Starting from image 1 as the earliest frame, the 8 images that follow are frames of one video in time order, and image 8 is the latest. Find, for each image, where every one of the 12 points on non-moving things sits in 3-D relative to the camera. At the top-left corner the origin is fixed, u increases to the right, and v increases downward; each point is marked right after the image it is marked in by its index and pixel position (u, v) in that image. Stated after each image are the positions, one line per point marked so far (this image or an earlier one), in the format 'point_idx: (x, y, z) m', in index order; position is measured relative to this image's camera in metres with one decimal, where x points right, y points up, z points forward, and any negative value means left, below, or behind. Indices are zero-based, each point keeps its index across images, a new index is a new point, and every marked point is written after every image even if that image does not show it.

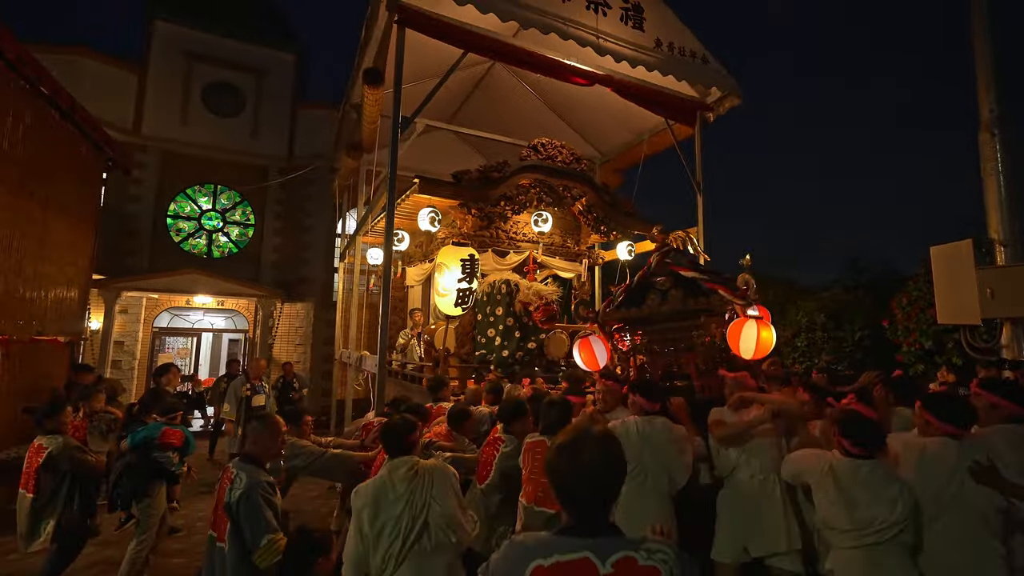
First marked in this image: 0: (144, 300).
0: (-9.5, -0.3, +12.2) m
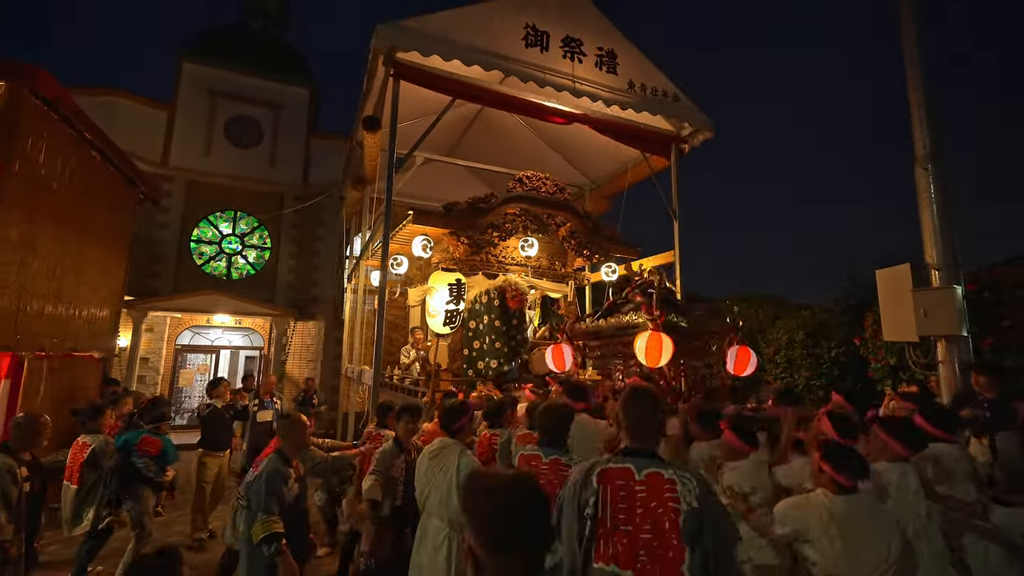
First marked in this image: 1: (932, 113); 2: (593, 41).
0: (-9.6, -0.9, +13.0) m
1: (+5.0, +2.1, +5.6) m
2: (+1.2, +3.8, +7.2) m
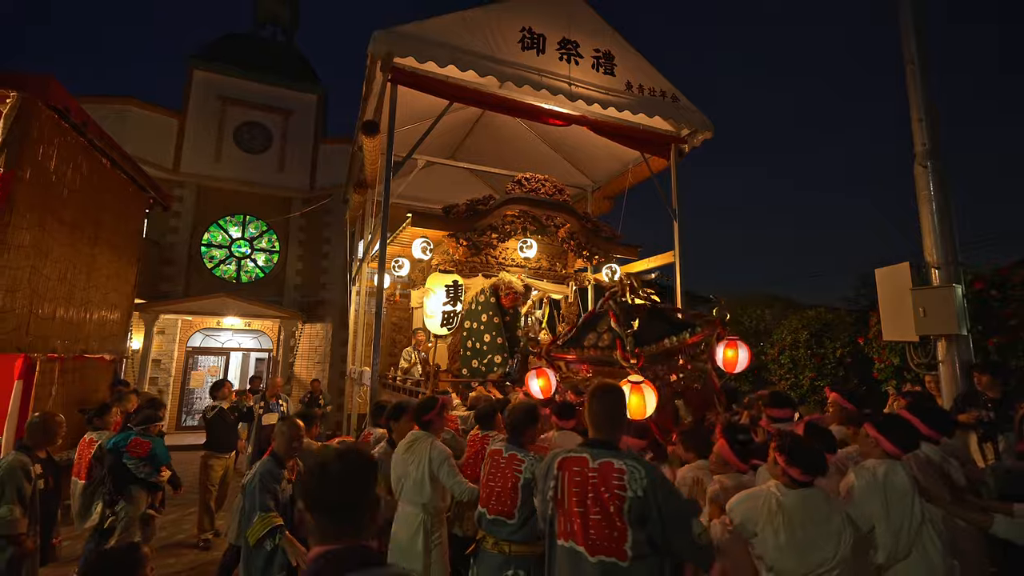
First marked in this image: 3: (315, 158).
0: (-9.4, -1.0, +13.3) m
1: (+4.9, +2.1, +5.5) m
2: (+1.2, +3.8, +7.2) m
3: (-6.6, +4.4, +15.7) m
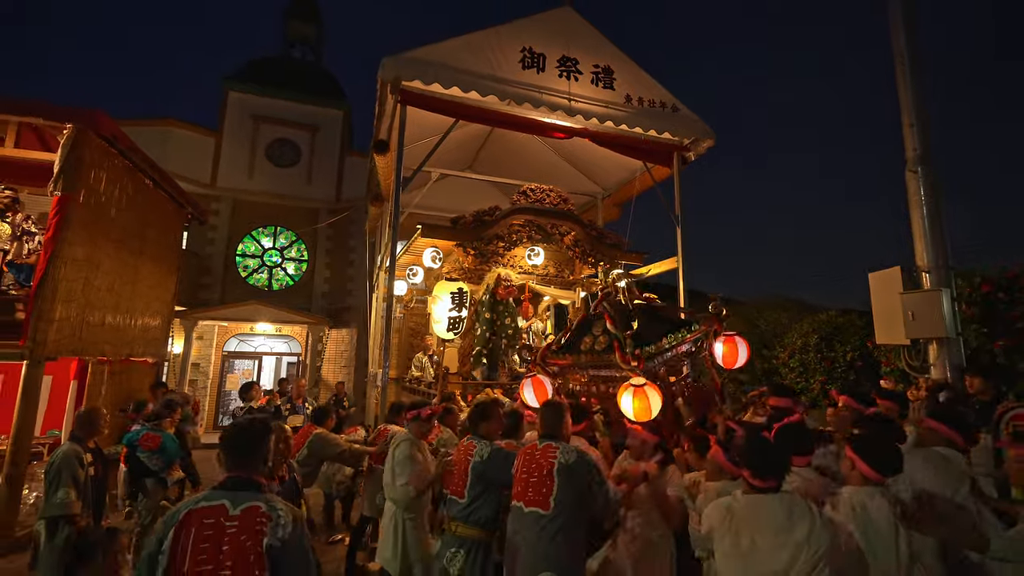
0: (-9.0, -1.2, +14.2) m
1: (+4.9, +2.1, +5.6) m
2: (+1.2, +3.7, +7.5) m
3: (-6.0, +4.1, +16.5) m
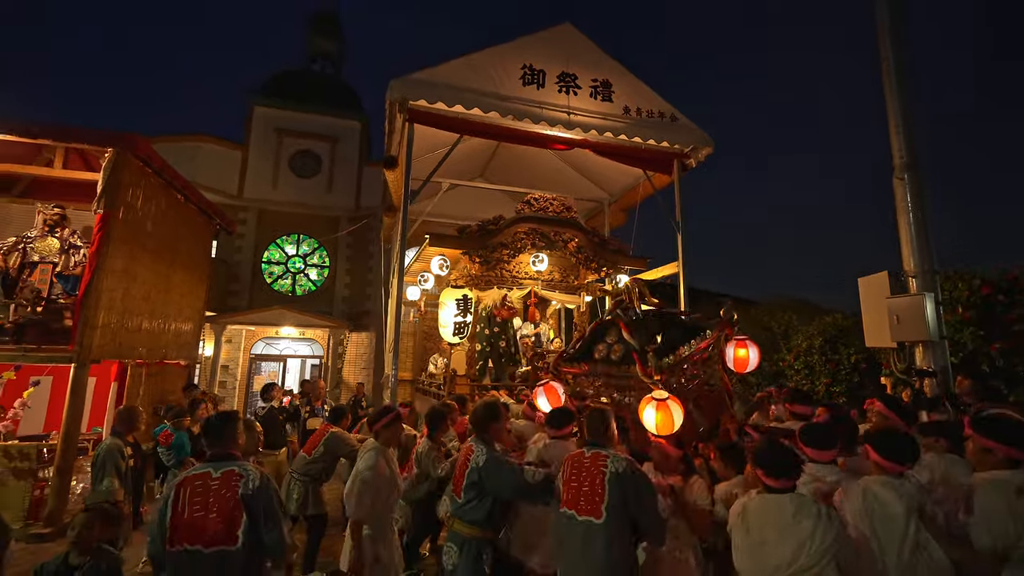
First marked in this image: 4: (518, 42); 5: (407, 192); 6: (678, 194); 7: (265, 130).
0: (-8.6, -1.4, +14.9) m
1: (+4.8, +2.0, +5.7) m
2: (+1.3, +3.6, +7.8) m
3: (-5.6, +4.0, +17.1) m
4: (+0.1, +4.0, +7.6) m
5: (-1.6, +1.5, +7.2) m
6: (+3.0, +1.7, +8.5) m
7: (-8.8, +5.7, +16.8) m
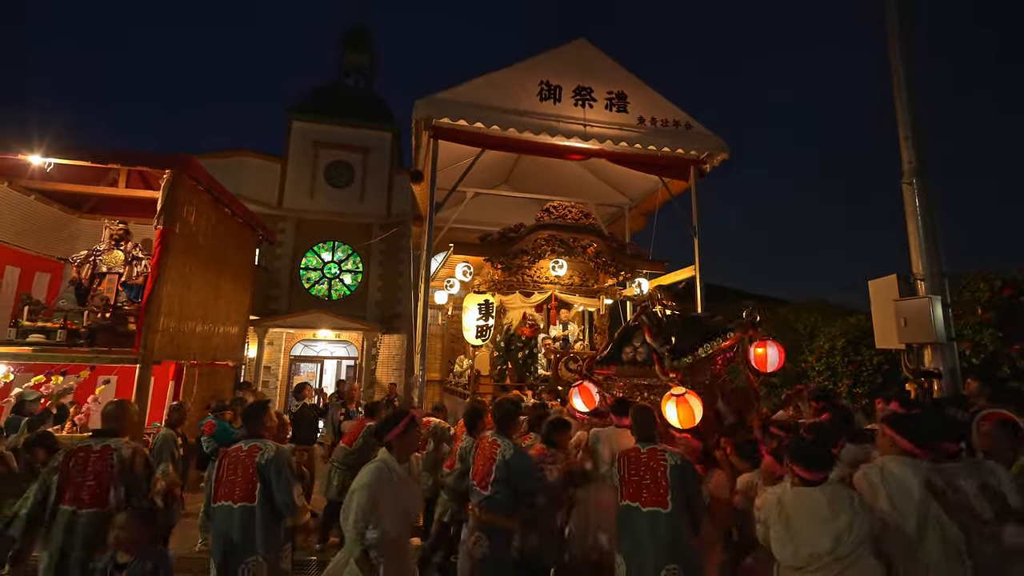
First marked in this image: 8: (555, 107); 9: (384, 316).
0: (-7.7, -1.6, +15.9) m
1: (+5.0, +2.0, +5.8) m
2: (+1.6, +3.5, +8.2) m
3: (-4.6, +3.8, +17.8) m
4: (+0.4, +3.9, +8.0) m
5: (-1.3, +1.4, +7.7) m
6: (+3.4, +1.7, +8.7) m
7: (-7.9, +5.5, +17.8) m
8: (+0.7, +3.0, +7.8) m
9: (-4.7, -1.0, +17.0) m
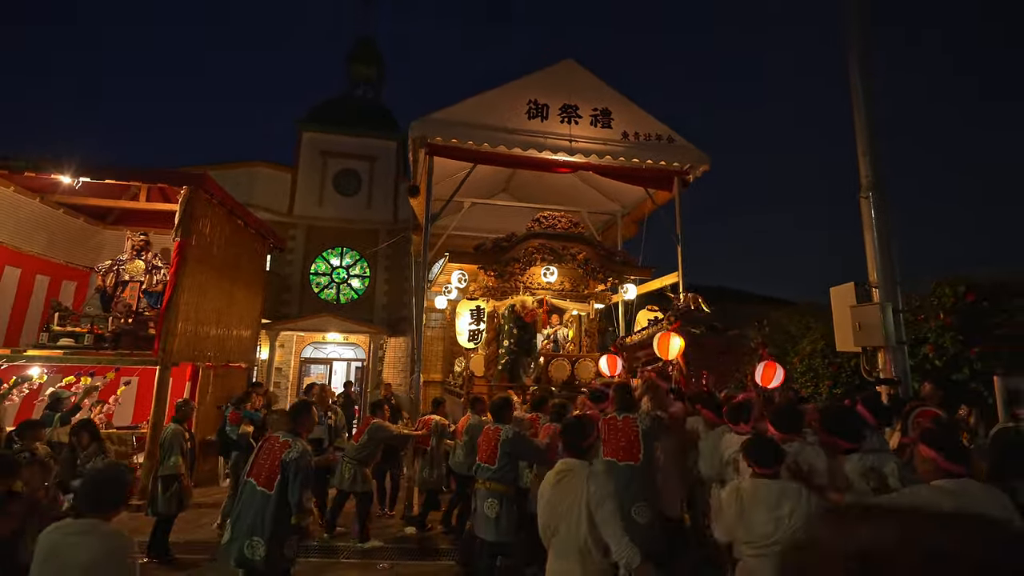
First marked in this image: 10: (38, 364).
0: (-7.7, -1.7, +16.5) m
1: (+4.8, +1.9, +6.2) m
2: (+1.4, +3.4, +8.7) m
3: (-4.6, +3.6, +18.5) m
4: (+0.2, +3.8, +8.5) m
5: (-1.5, +1.3, +8.3) m
6: (+3.3, +1.6, +9.2) m
7: (-7.9, +5.3, +18.5) m
8: (+0.5, +2.9, +8.4) m
9: (-4.6, -1.2, +17.6) m
10: (-8.2, -1.3, +8.1) m
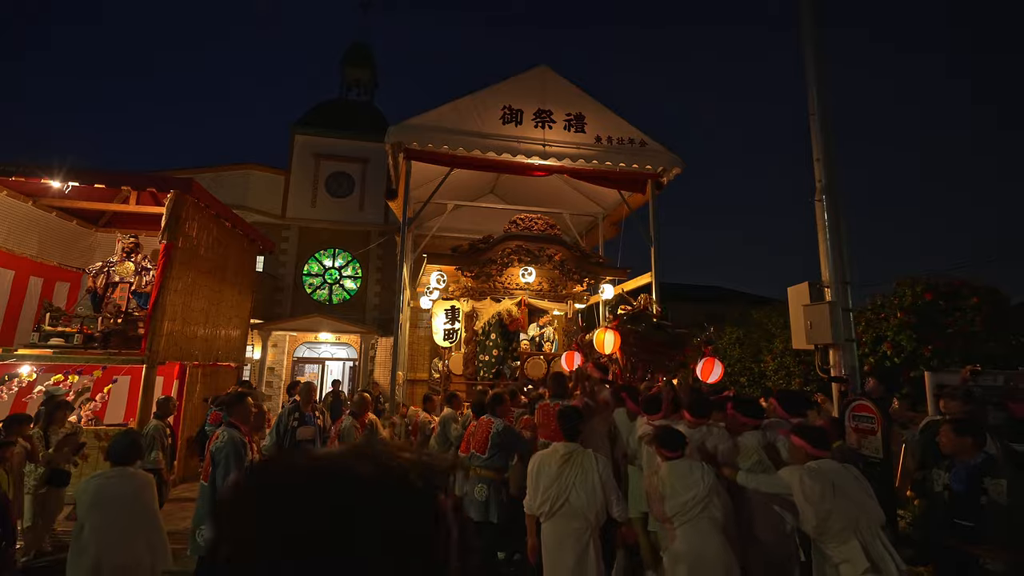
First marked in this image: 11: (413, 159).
0: (-8.1, -1.8, +16.8) m
1: (+4.4, +1.9, +6.4) m
2: (+1.0, +3.4, +8.9) m
3: (-5.0, +3.6, +18.7) m
4: (-0.2, +3.8, +8.7) m
5: (-1.9, +1.3, +8.5) m
6: (+2.8, +1.6, +9.4) m
7: (-8.3, +5.3, +18.7) m
8: (+0.1, +2.9, +8.6) m
9: (-5.0, -1.2, +17.9) m
10: (-8.6, -1.3, +8.3) m
11: (-1.8, +2.3, +8.4) m
